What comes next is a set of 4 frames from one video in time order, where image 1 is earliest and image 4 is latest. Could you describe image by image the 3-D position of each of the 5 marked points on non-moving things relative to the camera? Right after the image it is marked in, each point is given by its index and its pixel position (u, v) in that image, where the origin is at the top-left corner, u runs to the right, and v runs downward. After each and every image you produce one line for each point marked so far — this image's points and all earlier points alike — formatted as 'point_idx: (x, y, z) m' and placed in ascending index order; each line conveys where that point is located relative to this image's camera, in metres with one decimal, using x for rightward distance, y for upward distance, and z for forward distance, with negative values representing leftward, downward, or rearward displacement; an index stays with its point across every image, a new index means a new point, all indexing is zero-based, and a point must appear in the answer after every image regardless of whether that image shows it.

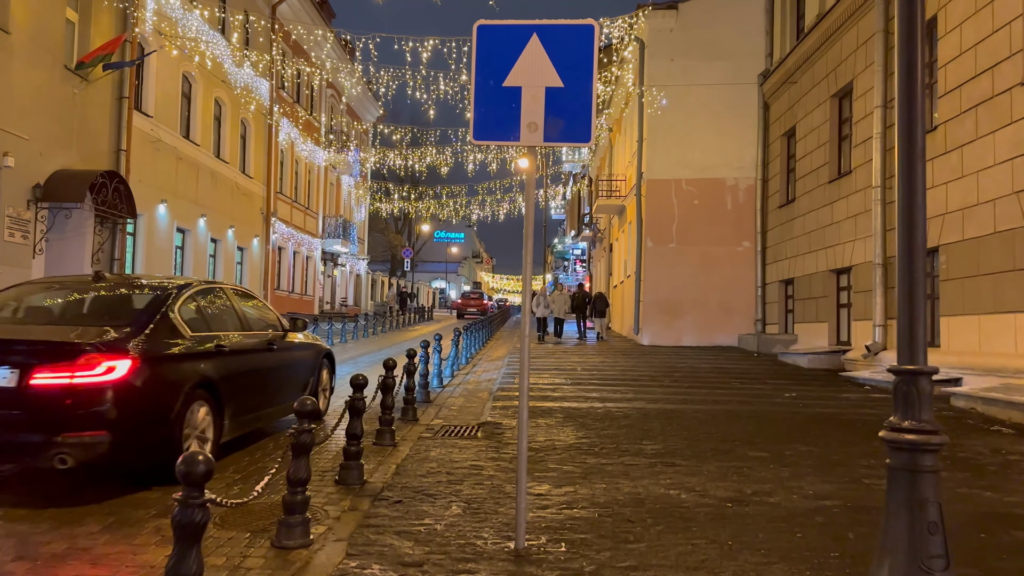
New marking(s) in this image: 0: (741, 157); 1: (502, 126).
0: (+5.2, +3.0, +18.2) m
1: (0.0, +0.8, +3.8) m
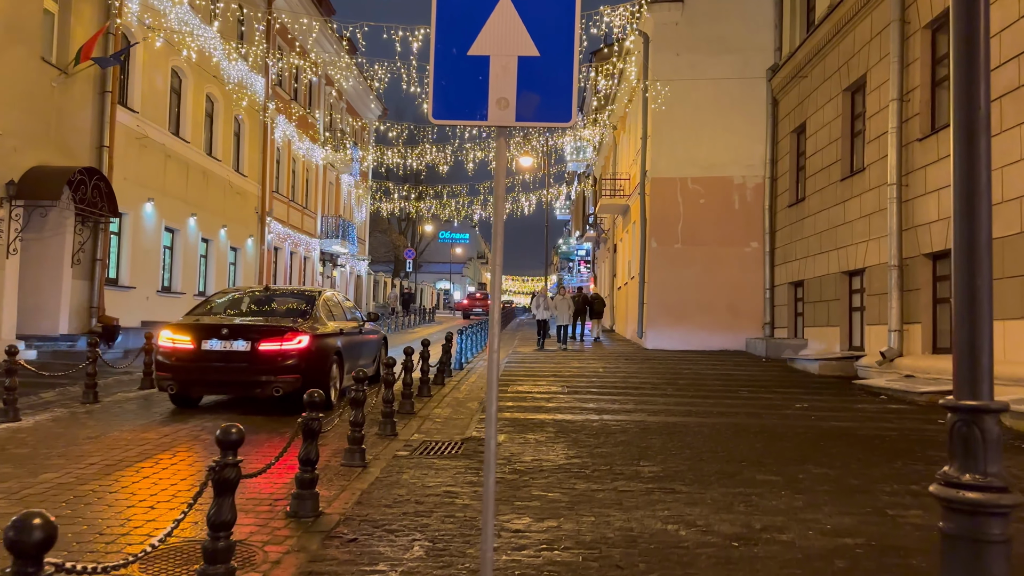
0: (+5.2, +2.9, +17.6) m
1: (-0.2, +0.7, +3.2) m
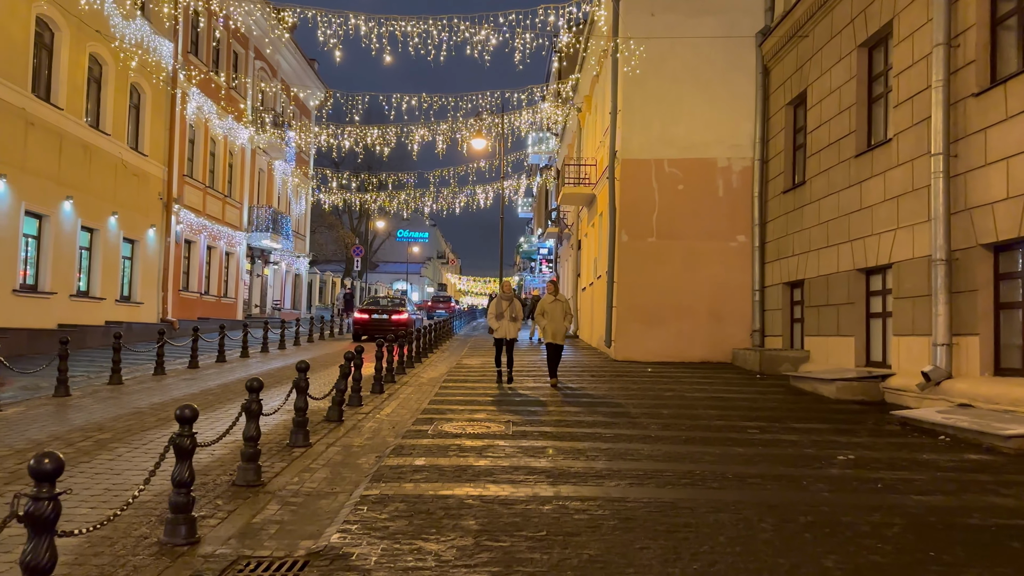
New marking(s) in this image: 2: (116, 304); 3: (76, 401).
0: (+4.2, +2.9, +15.0) m
1: (-0.6, +0.8, +0.3) m
2: (-8.3, -0.3, +16.8) m
3: (-4.7, -1.2, +8.6) m
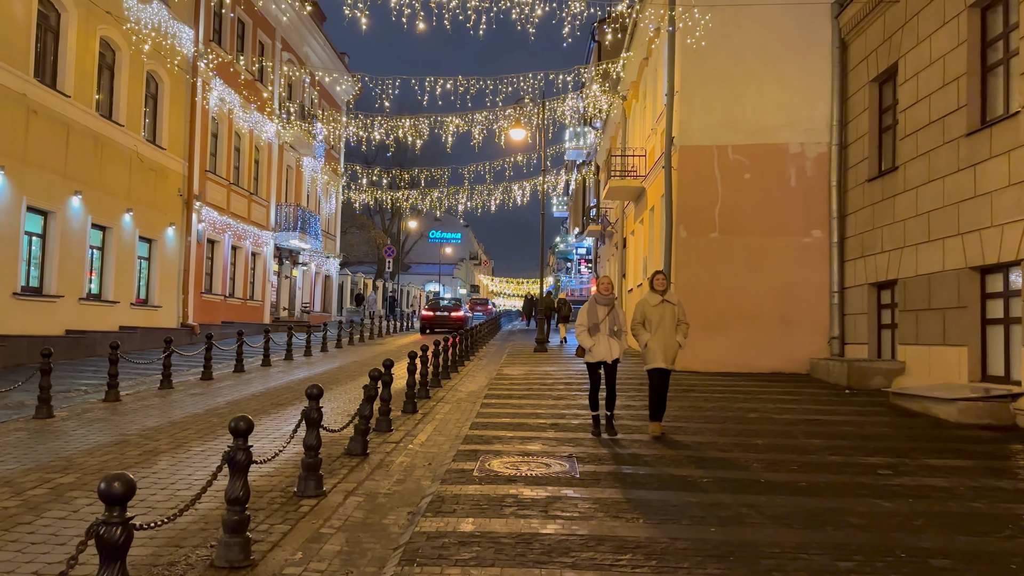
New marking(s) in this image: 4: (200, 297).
0: (+5.0, +2.9, +13.4) m
1: (-0.4, +0.8, -1.1) m
2: (-7.5, -0.4, +15.6) m
3: (-4.1, -1.2, +7.3) m
4: (-7.4, -0.2, +18.9) m
